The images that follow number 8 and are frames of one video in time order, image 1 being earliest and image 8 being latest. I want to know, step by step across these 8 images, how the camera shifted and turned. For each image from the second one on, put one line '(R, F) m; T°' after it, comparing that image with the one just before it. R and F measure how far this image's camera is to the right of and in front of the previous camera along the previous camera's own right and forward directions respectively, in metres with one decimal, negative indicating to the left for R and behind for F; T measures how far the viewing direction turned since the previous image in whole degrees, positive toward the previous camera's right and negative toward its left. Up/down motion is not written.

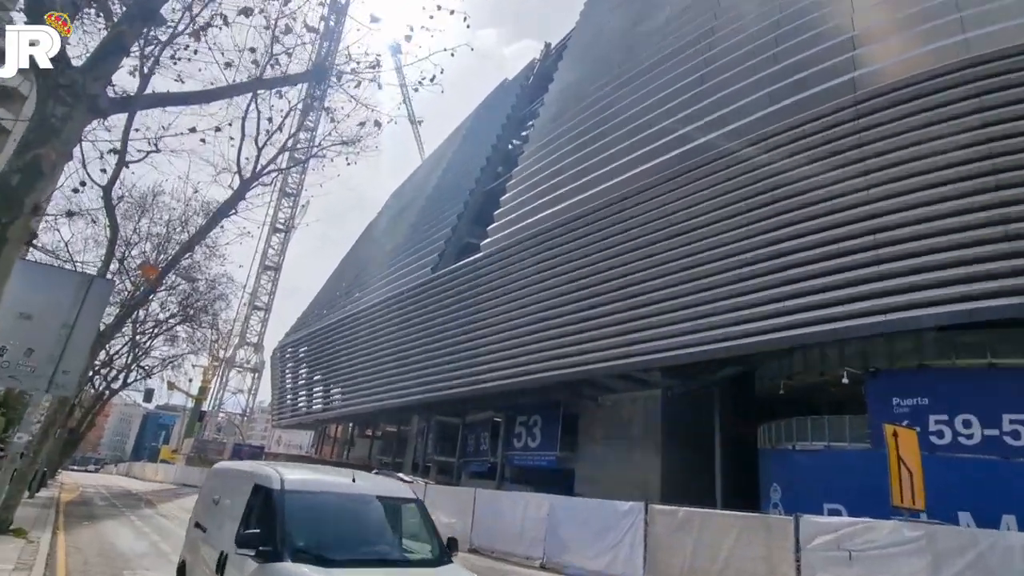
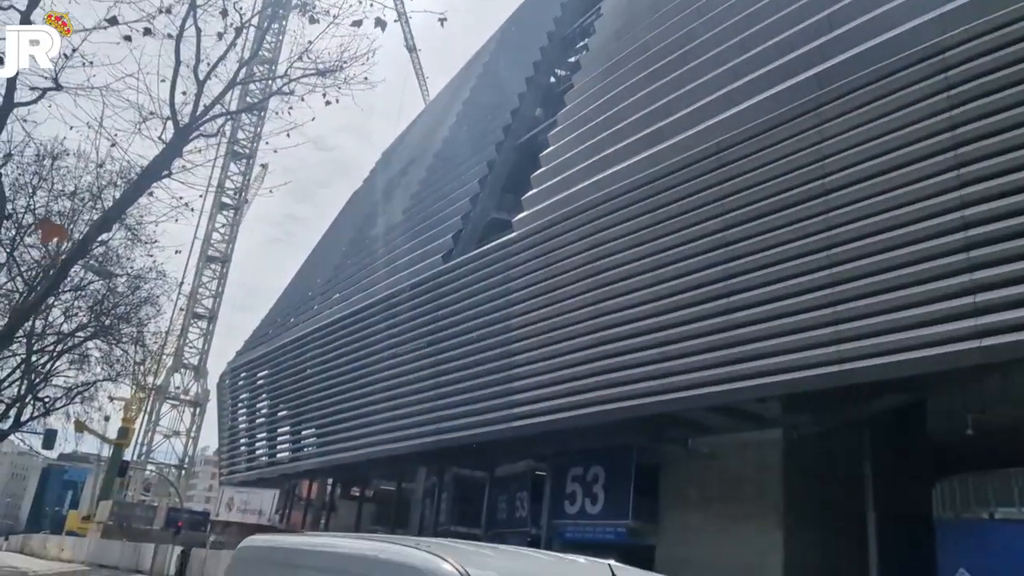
(-1.3, +5.2) m; +3°
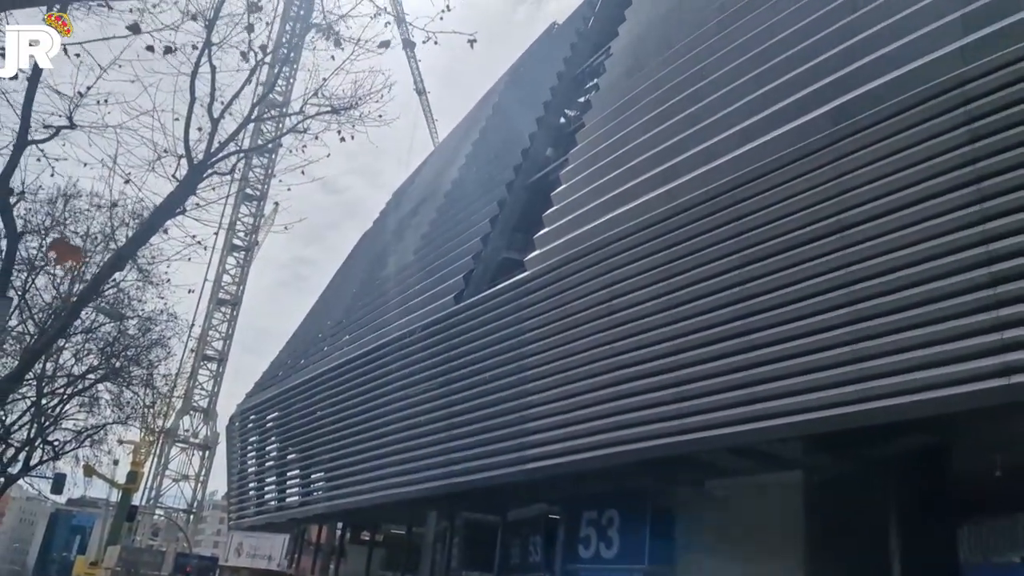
(0.0, +0.1) m; -1°
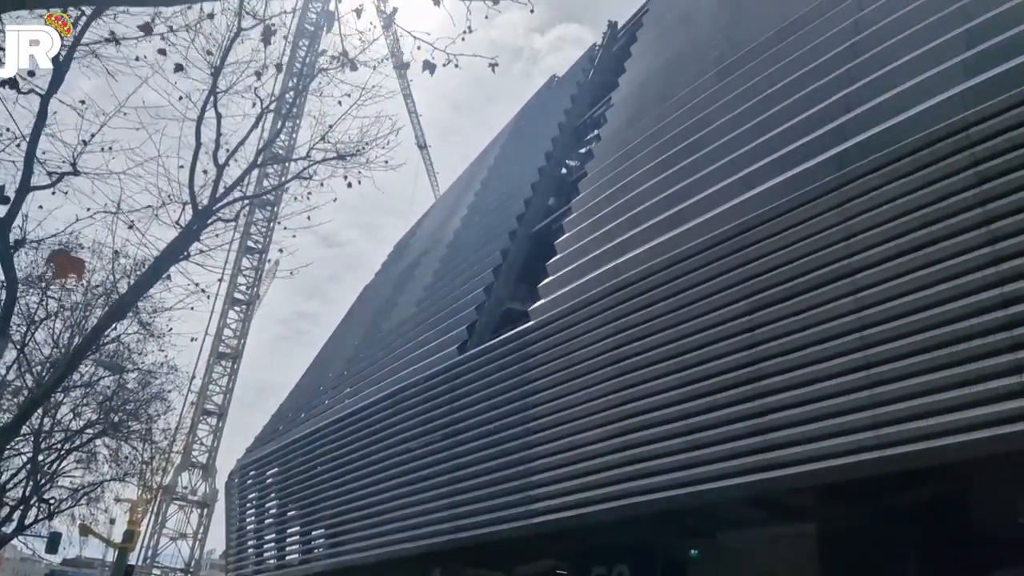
(-0.1, +0.1) m; 0°
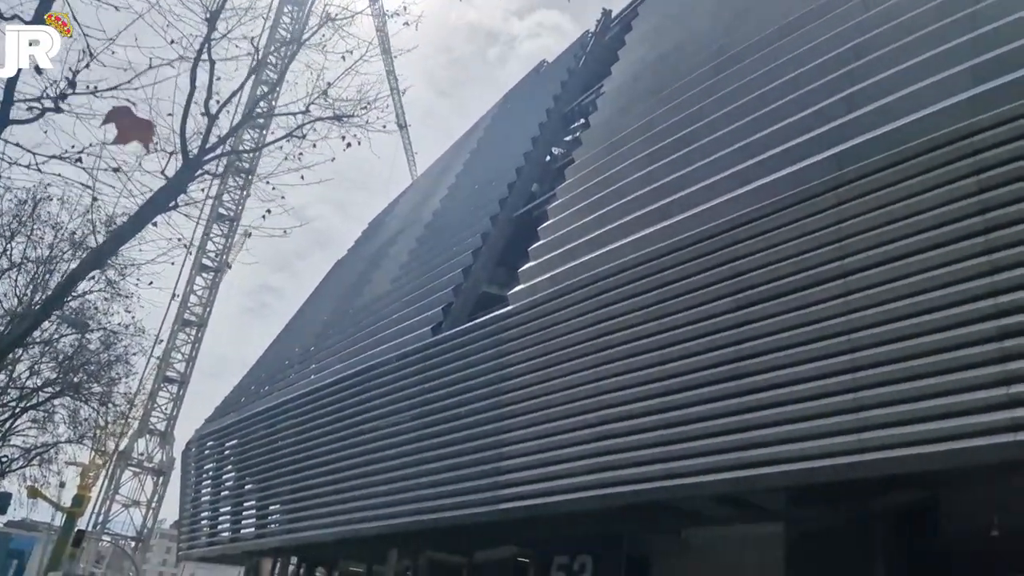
(-0.2, +0.2) m; +2°
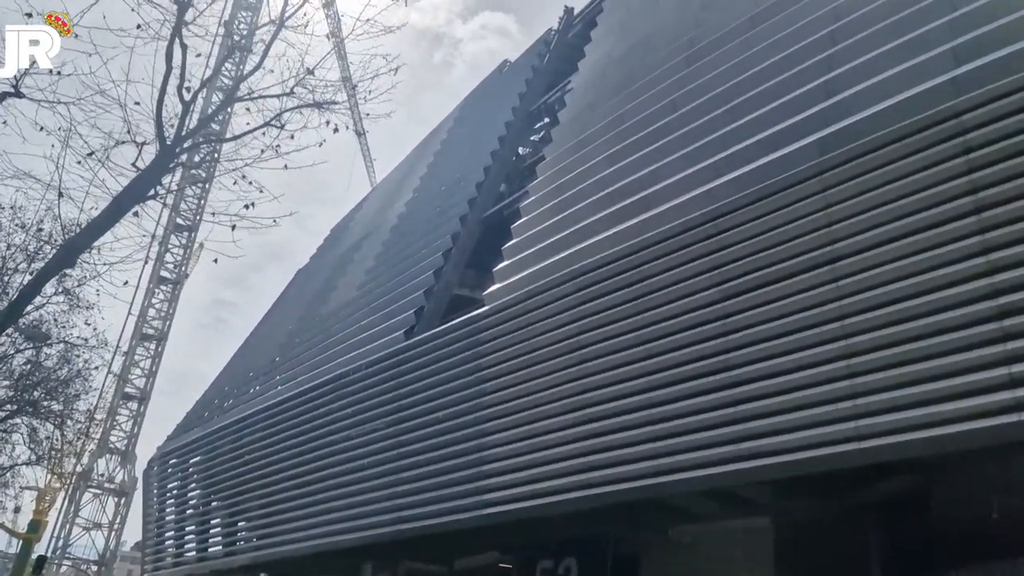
(-0.2, +0.3) m; +3°
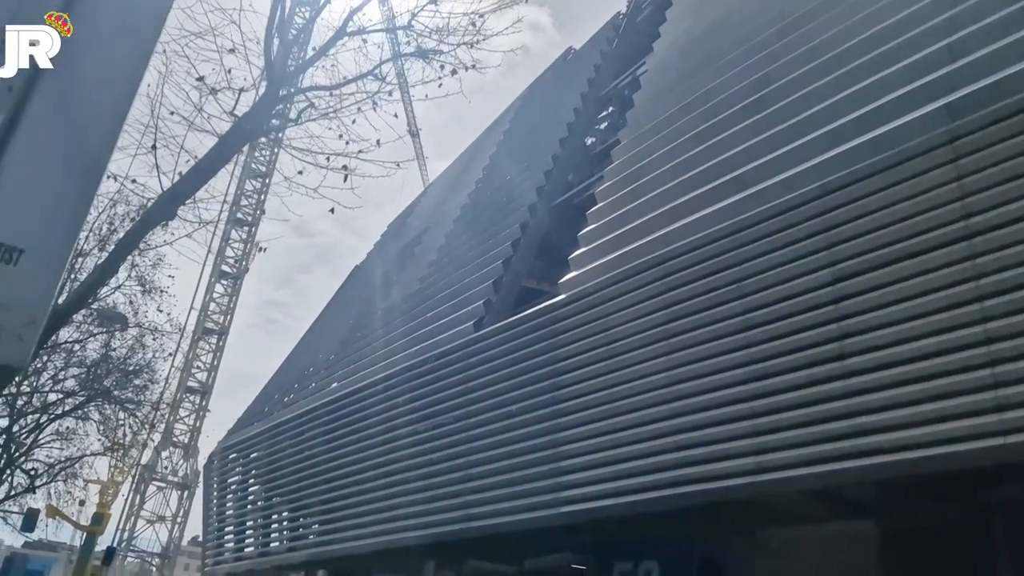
(-0.3, +0.5) m; -3°
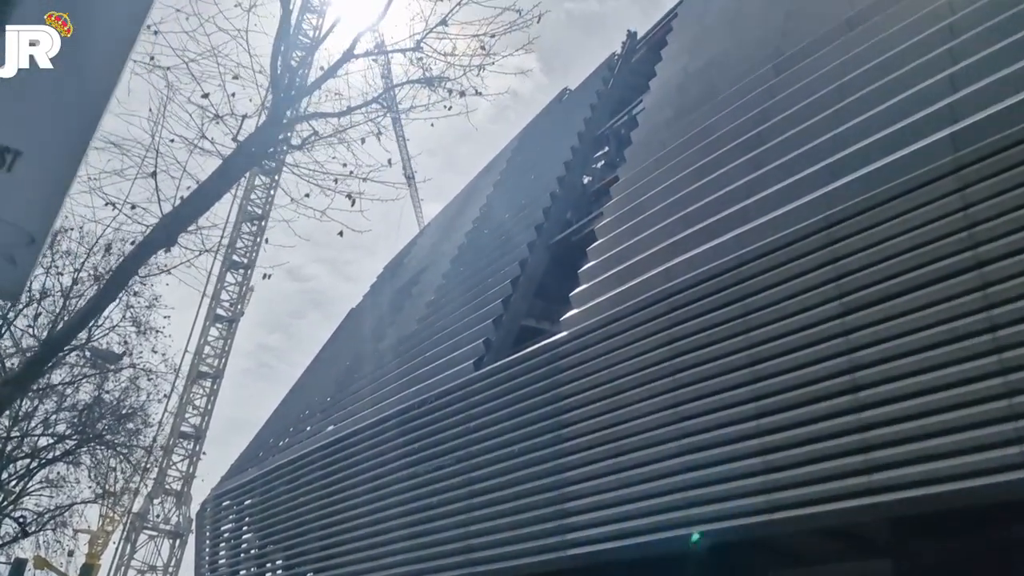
(-0.1, +0.2) m; 0°
